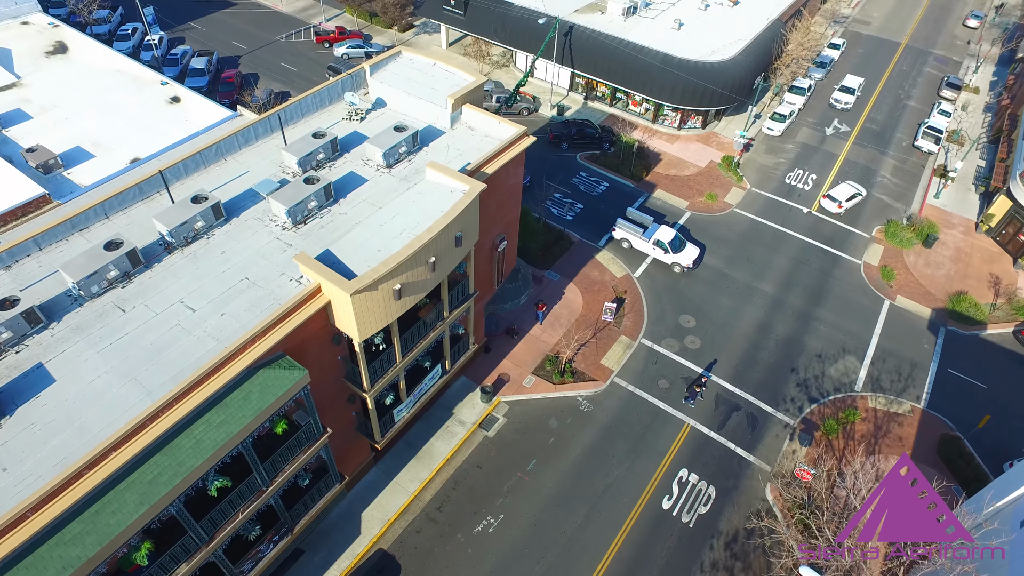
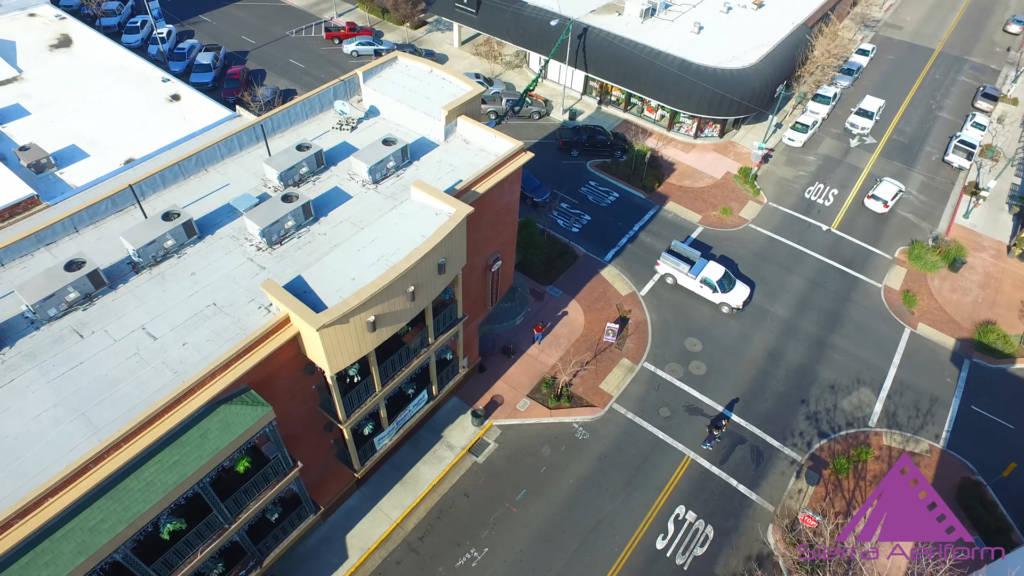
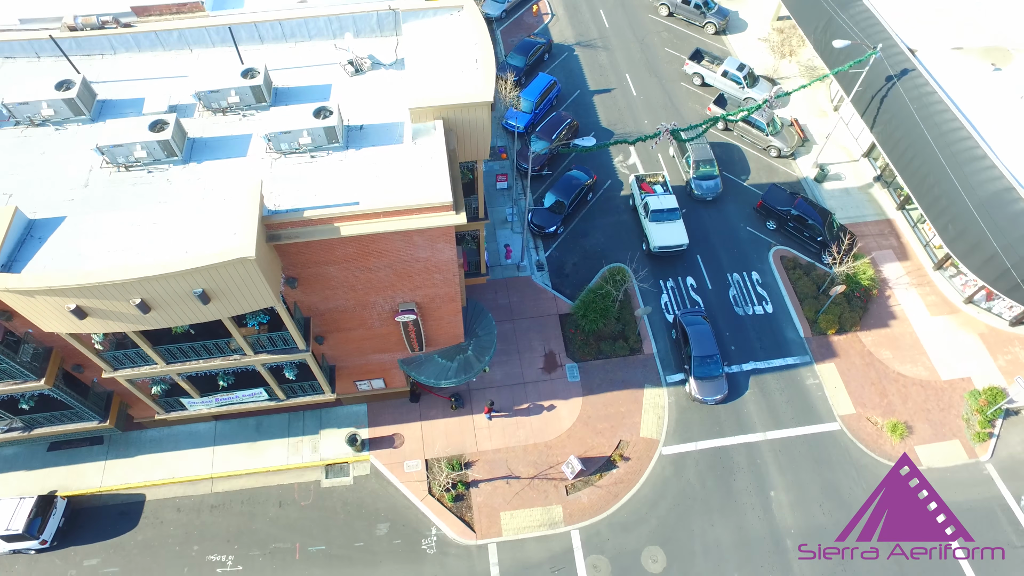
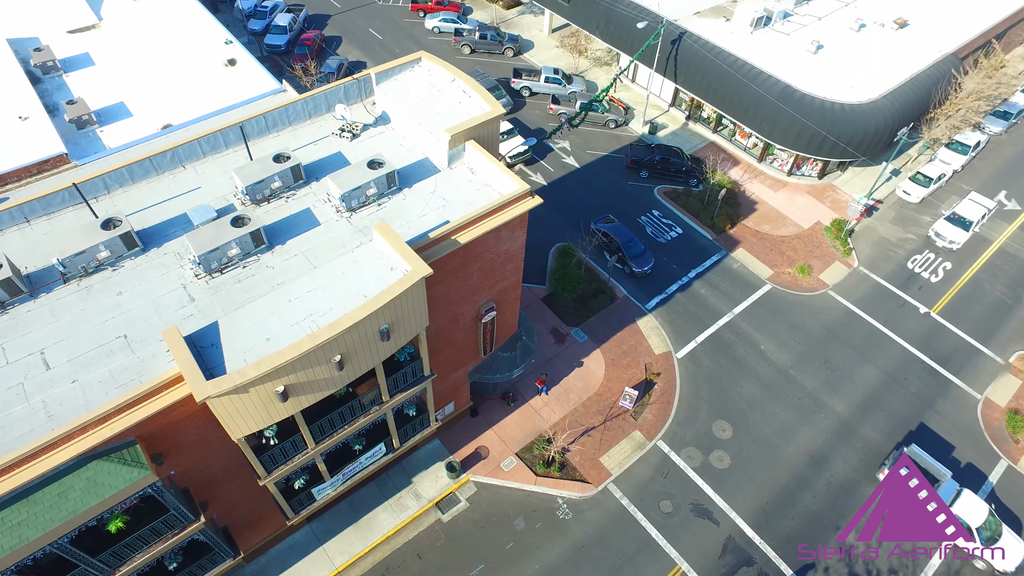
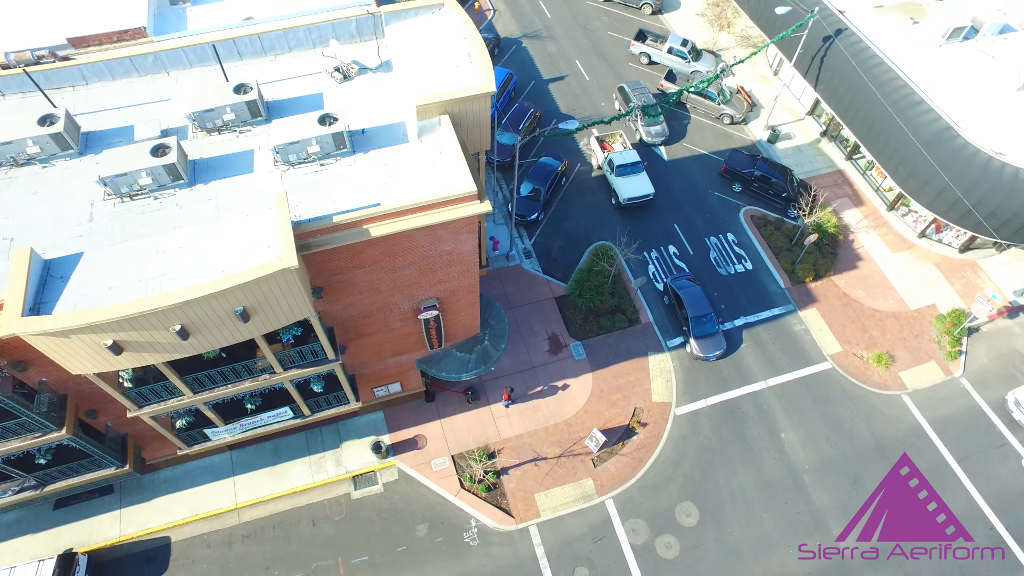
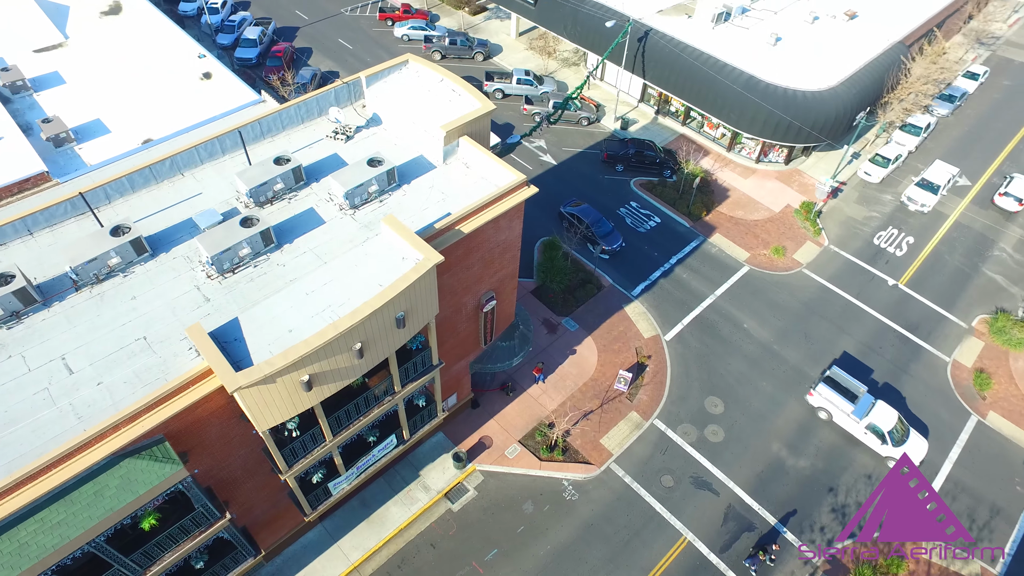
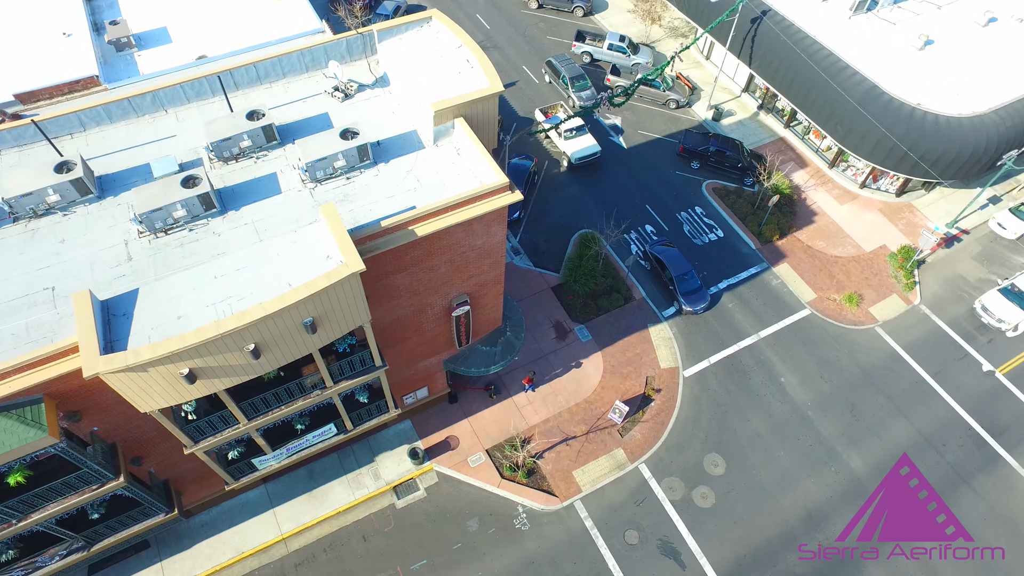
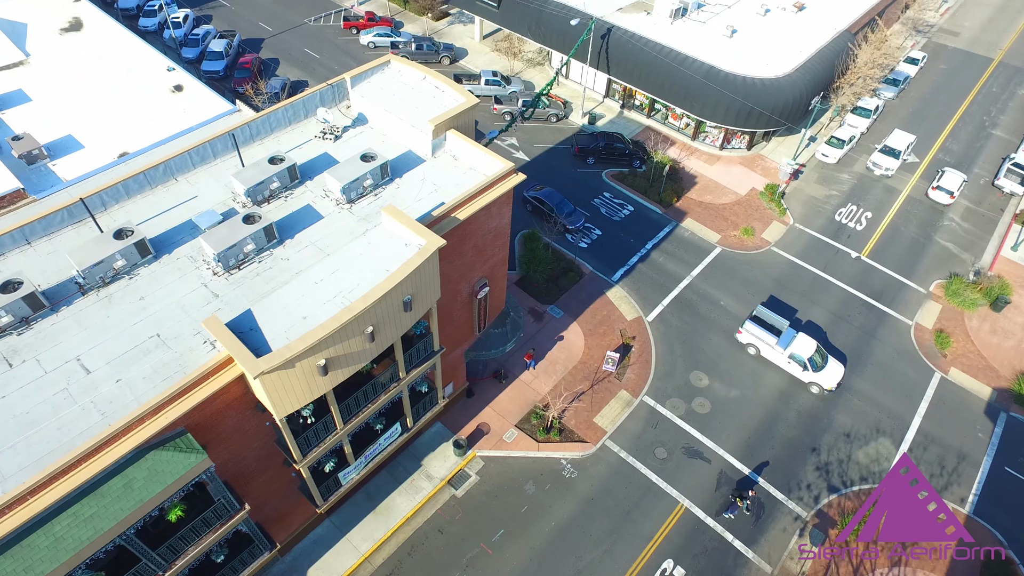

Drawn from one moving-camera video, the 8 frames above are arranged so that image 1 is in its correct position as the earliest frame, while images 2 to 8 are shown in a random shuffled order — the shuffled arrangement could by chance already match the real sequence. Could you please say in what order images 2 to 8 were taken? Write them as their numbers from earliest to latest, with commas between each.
2, 8, 6, 4, 7, 5, 3
